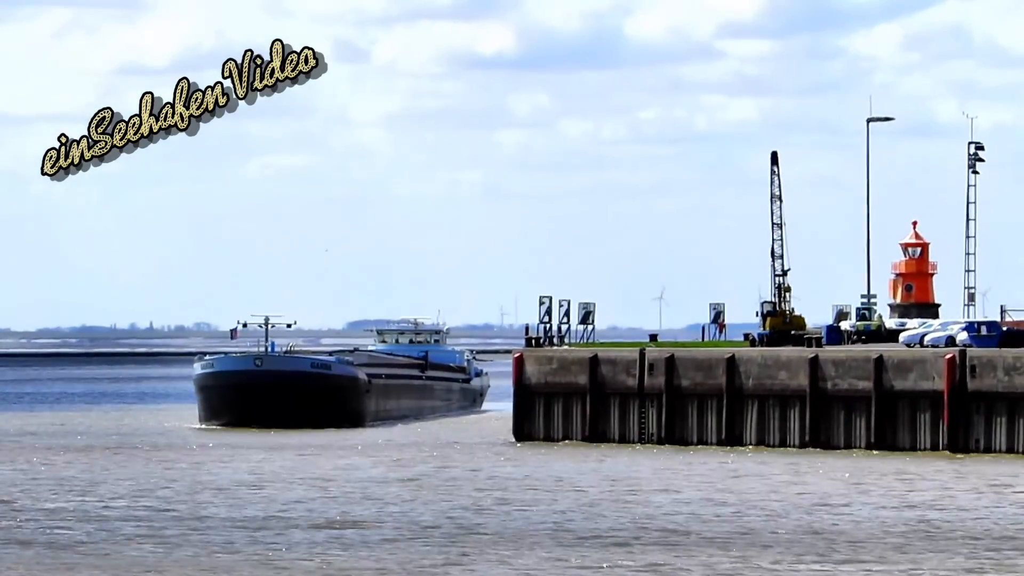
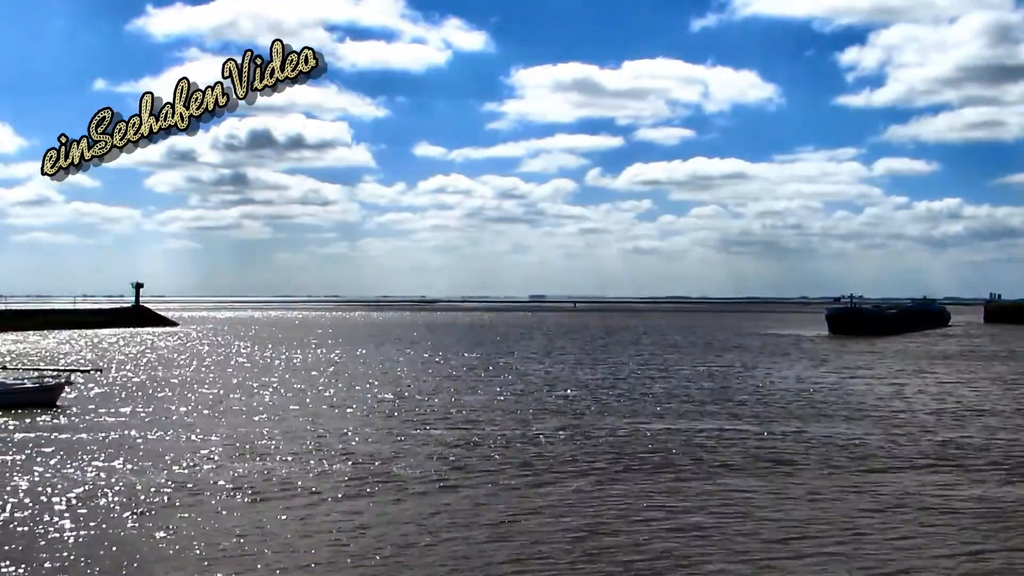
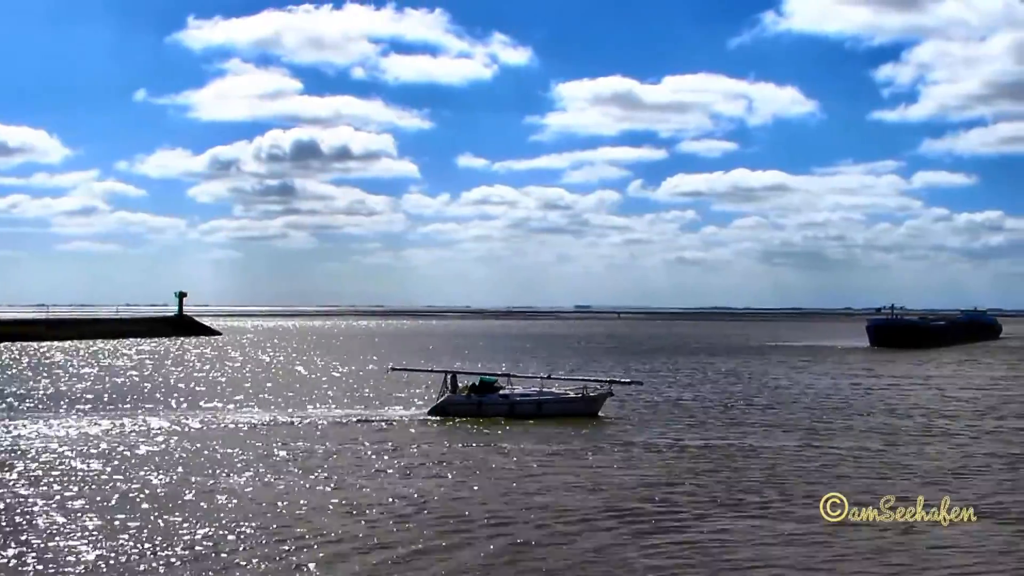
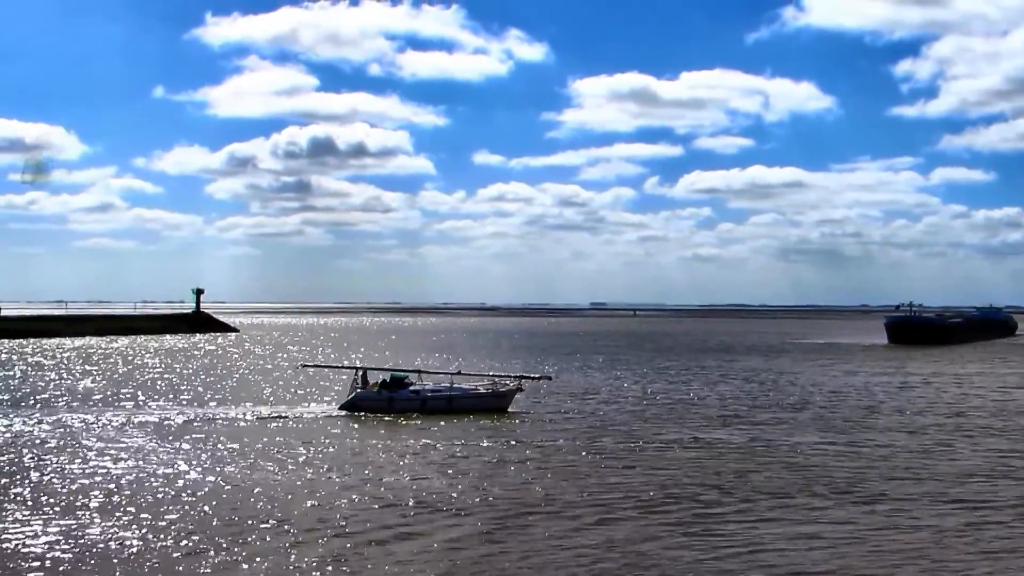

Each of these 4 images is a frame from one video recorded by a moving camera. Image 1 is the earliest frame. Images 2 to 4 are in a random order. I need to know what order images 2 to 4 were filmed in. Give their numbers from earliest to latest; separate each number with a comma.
2, 4, 3
